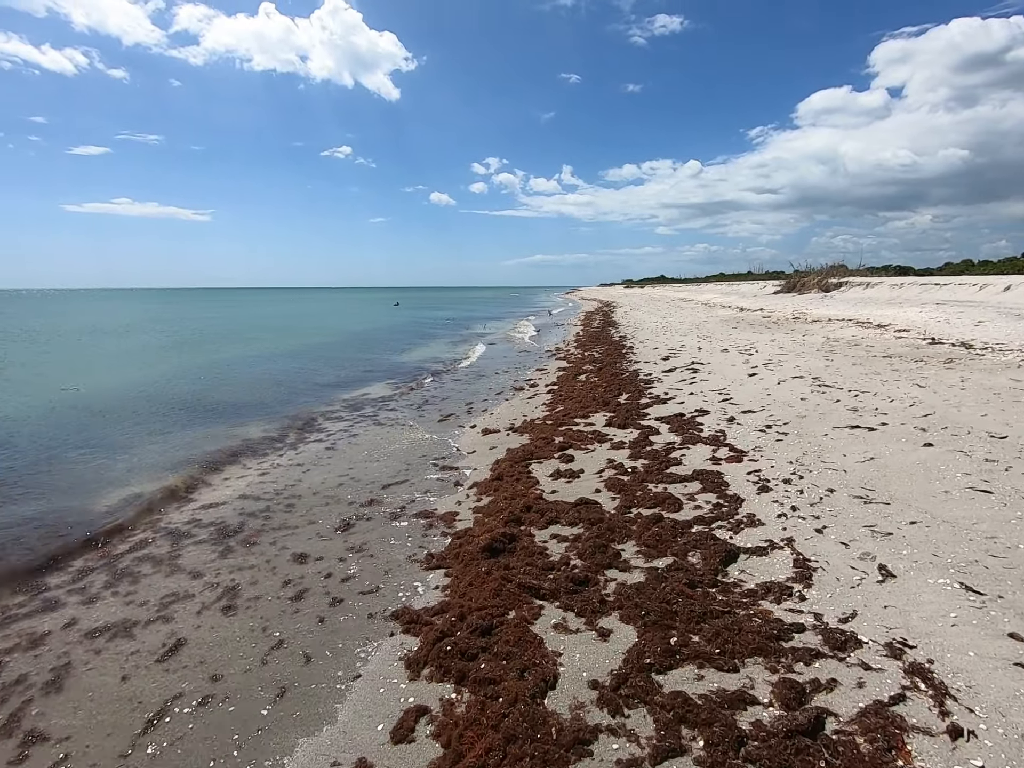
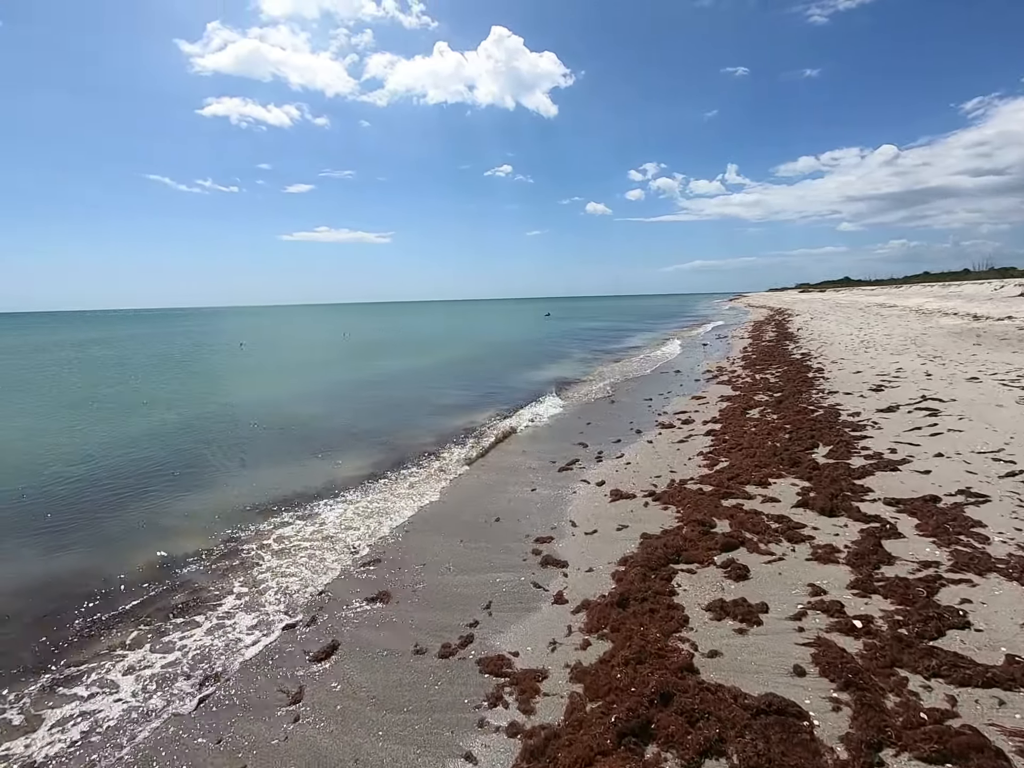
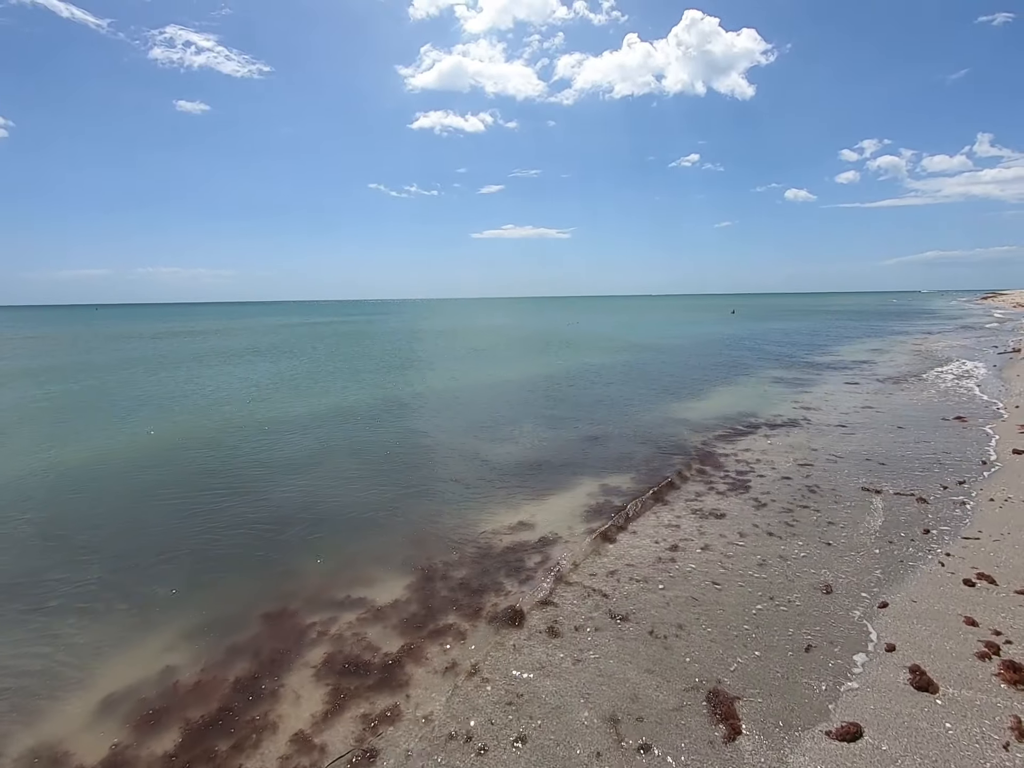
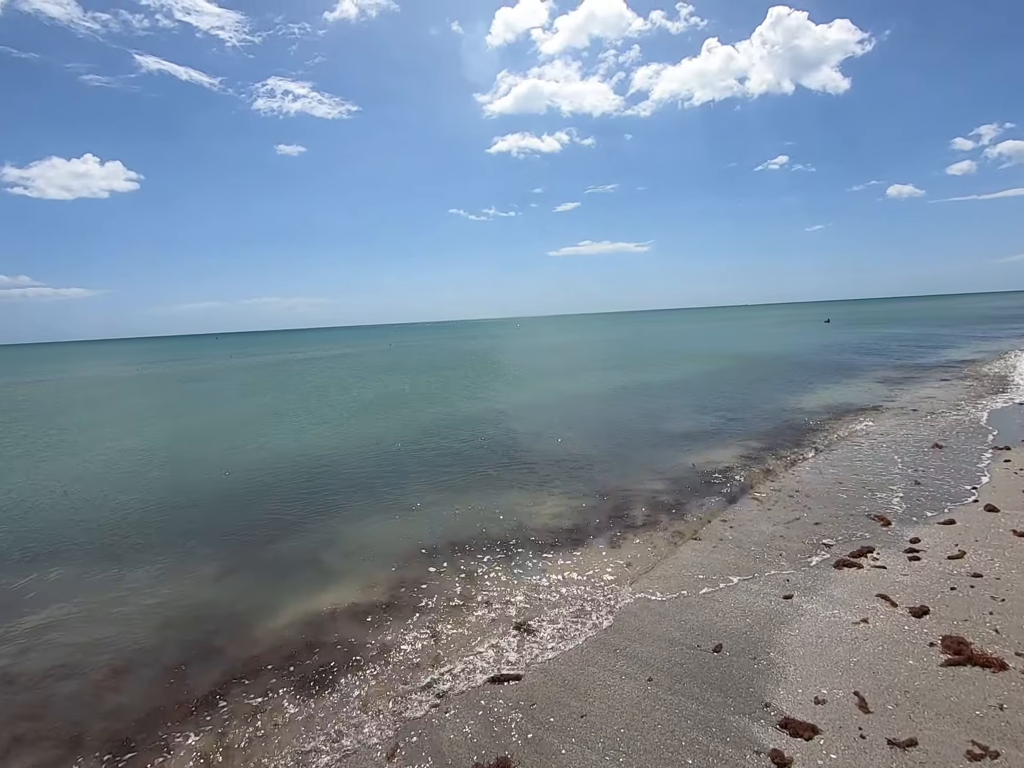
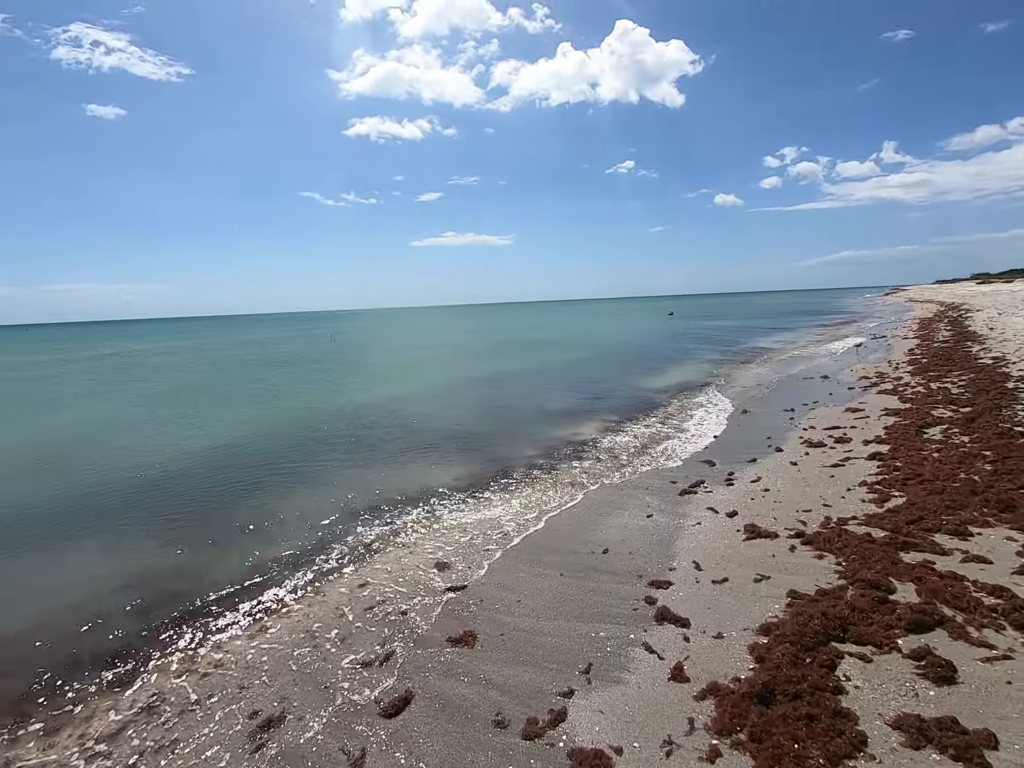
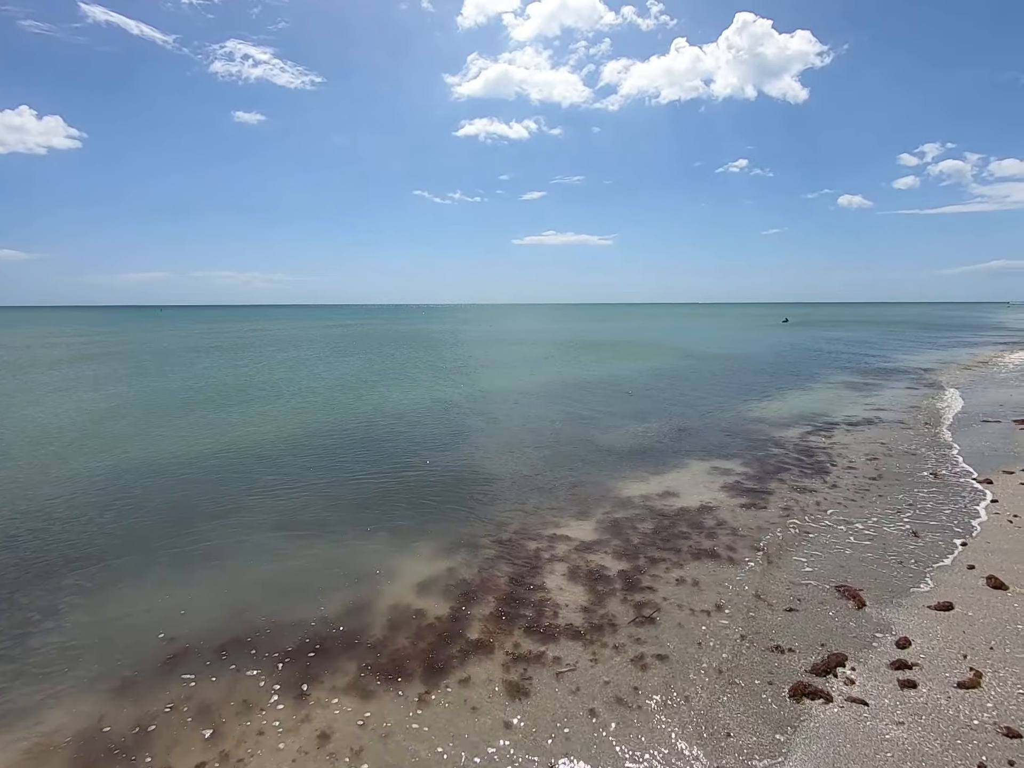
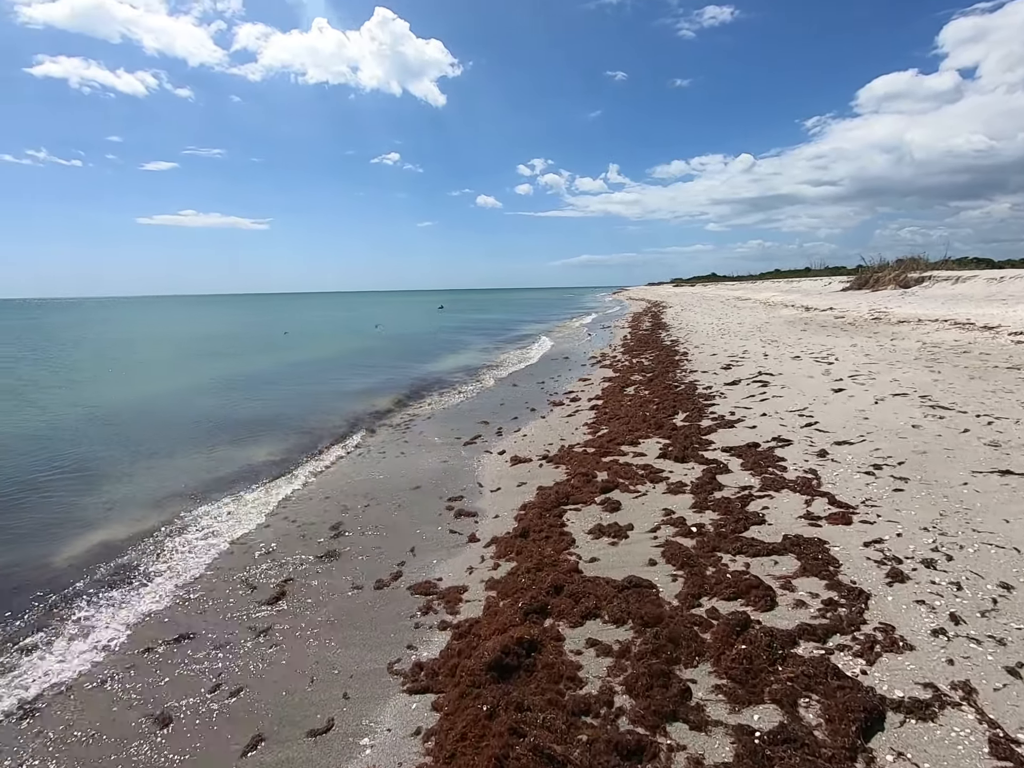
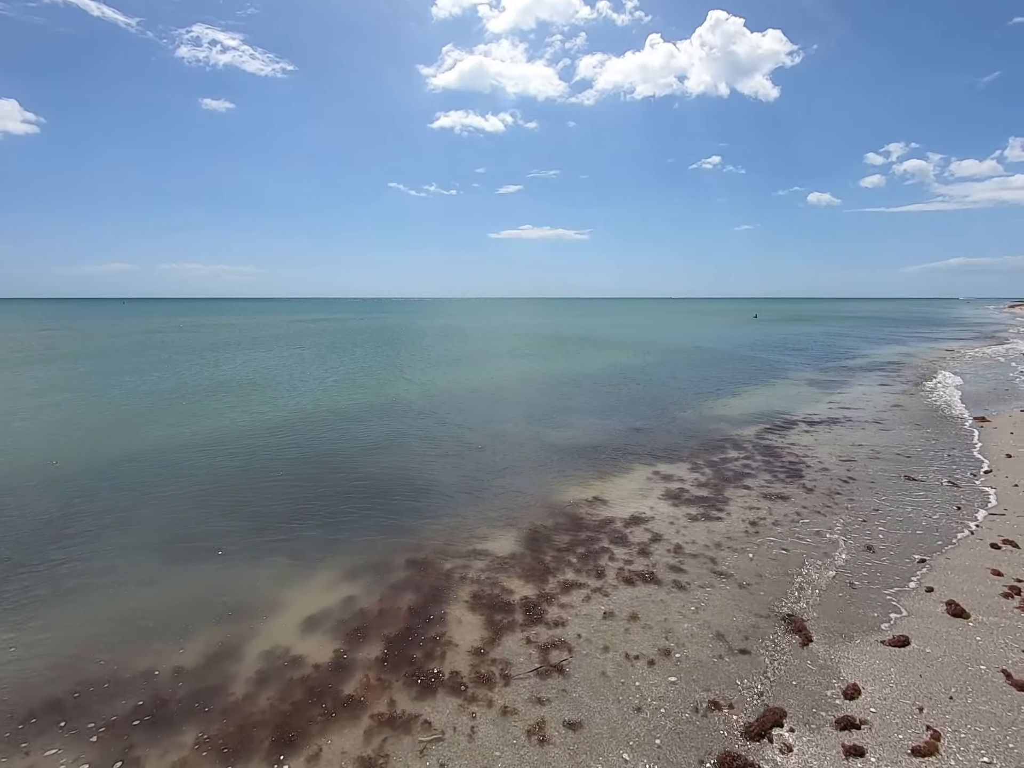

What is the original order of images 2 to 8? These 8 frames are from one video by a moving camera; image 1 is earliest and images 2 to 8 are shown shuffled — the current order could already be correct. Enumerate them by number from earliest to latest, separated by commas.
7, 2, 5, 4, 6, 8, 3
